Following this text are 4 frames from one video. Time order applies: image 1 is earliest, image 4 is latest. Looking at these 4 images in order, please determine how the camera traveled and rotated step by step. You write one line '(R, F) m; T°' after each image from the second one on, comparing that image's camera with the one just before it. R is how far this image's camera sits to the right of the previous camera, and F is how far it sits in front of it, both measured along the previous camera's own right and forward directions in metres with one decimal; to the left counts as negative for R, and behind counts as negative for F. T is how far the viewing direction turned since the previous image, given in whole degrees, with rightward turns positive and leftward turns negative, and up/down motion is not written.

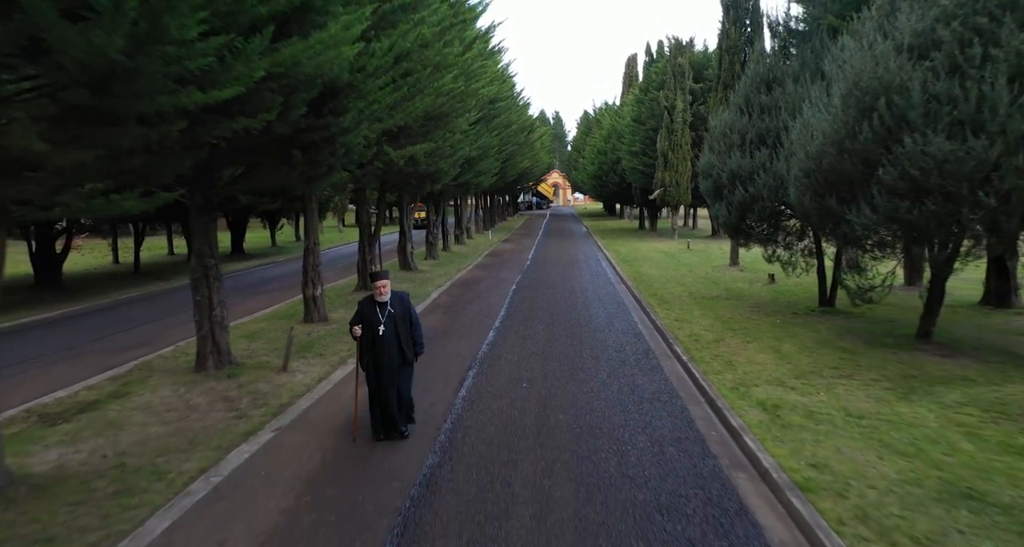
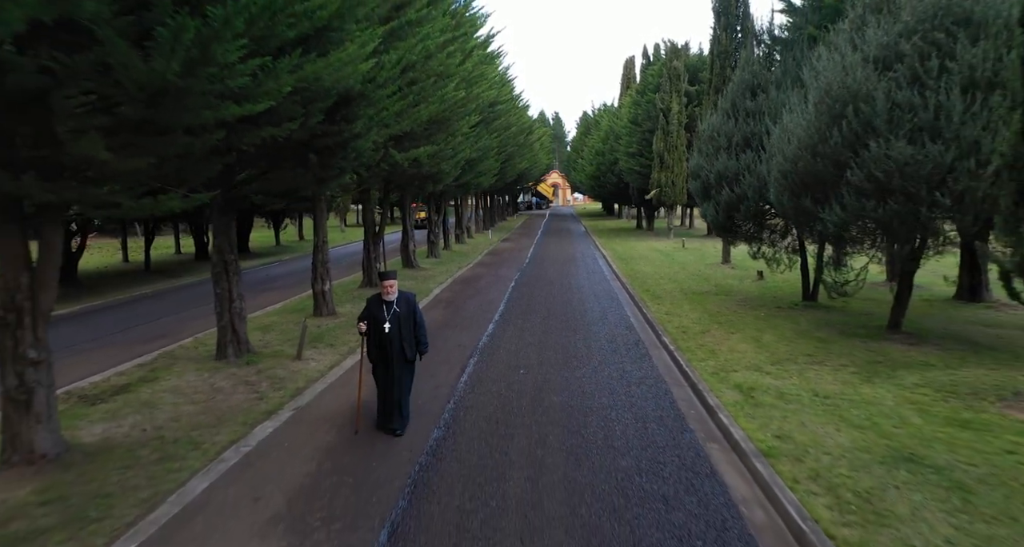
(0.0, -0.6) m; 0°
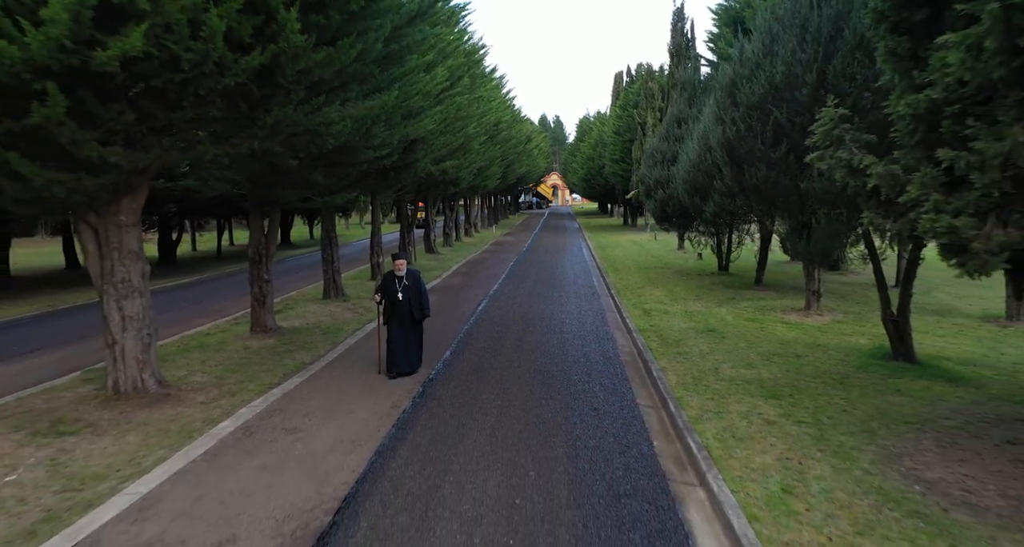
(+0.1, -4.9) m; 0°
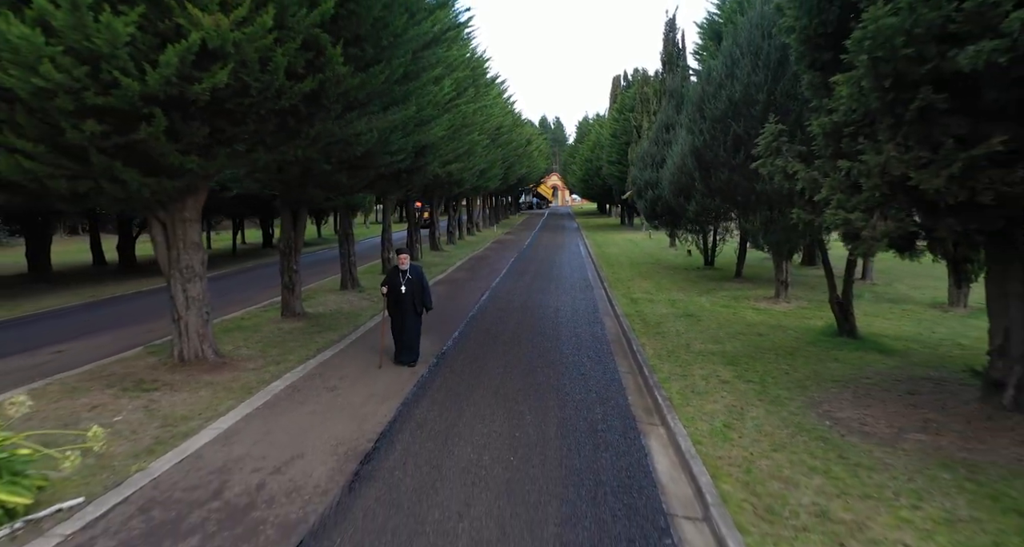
(0.0, -1.3) m; 0°
